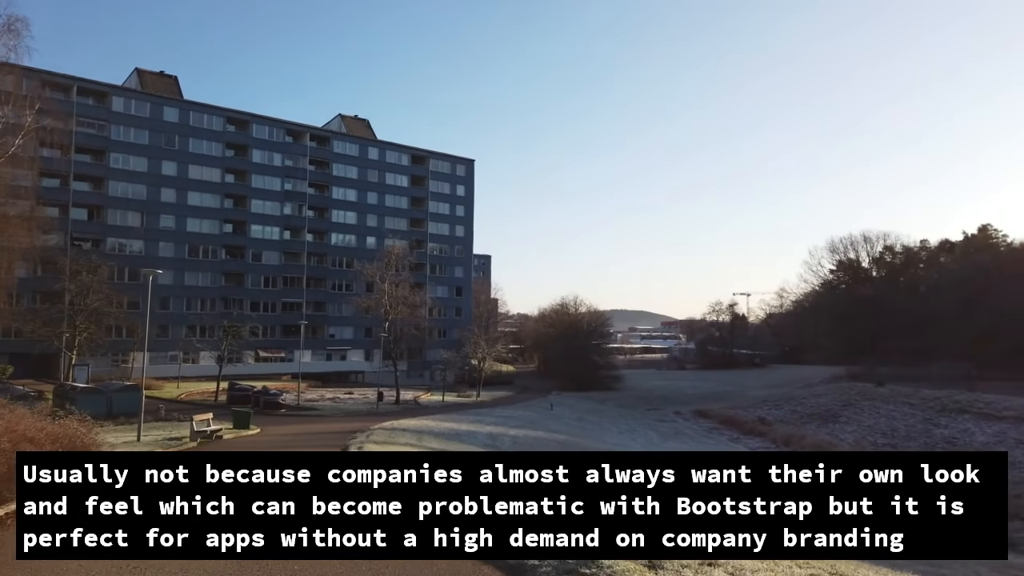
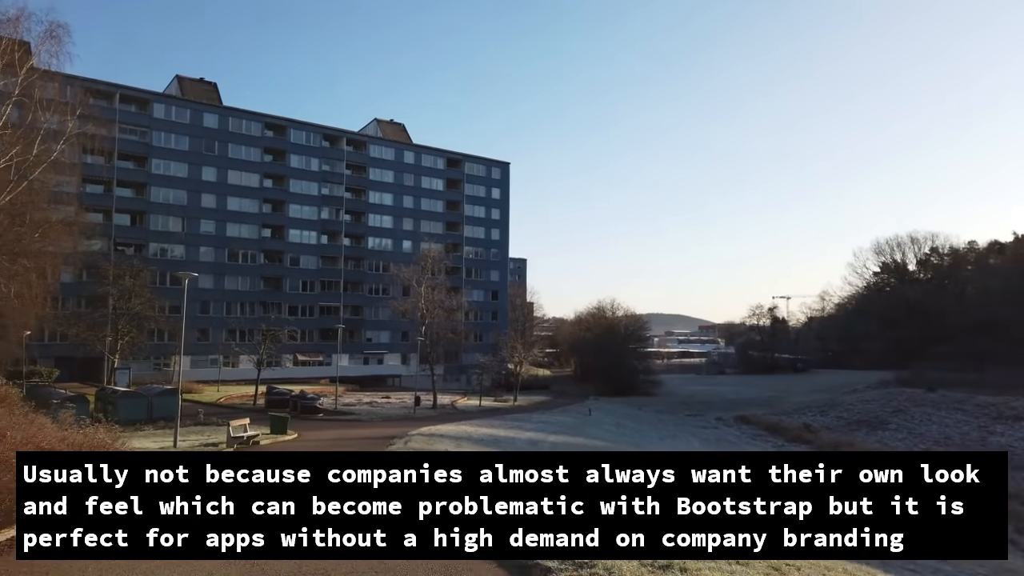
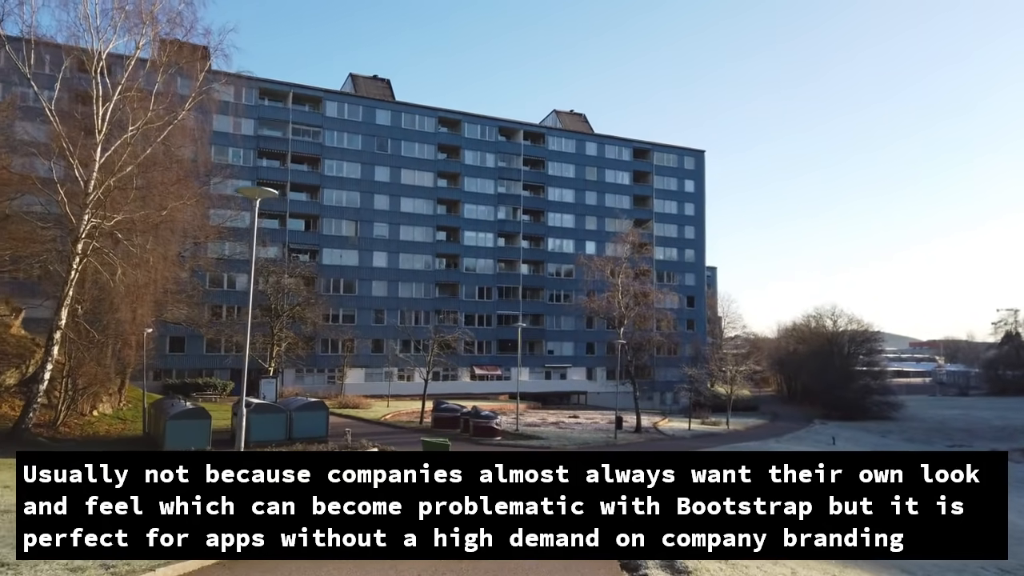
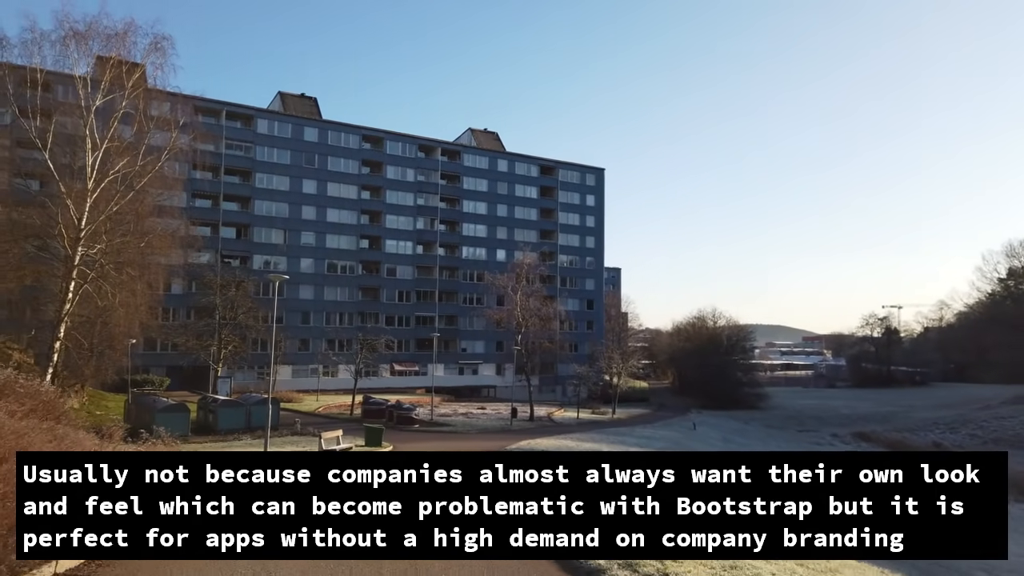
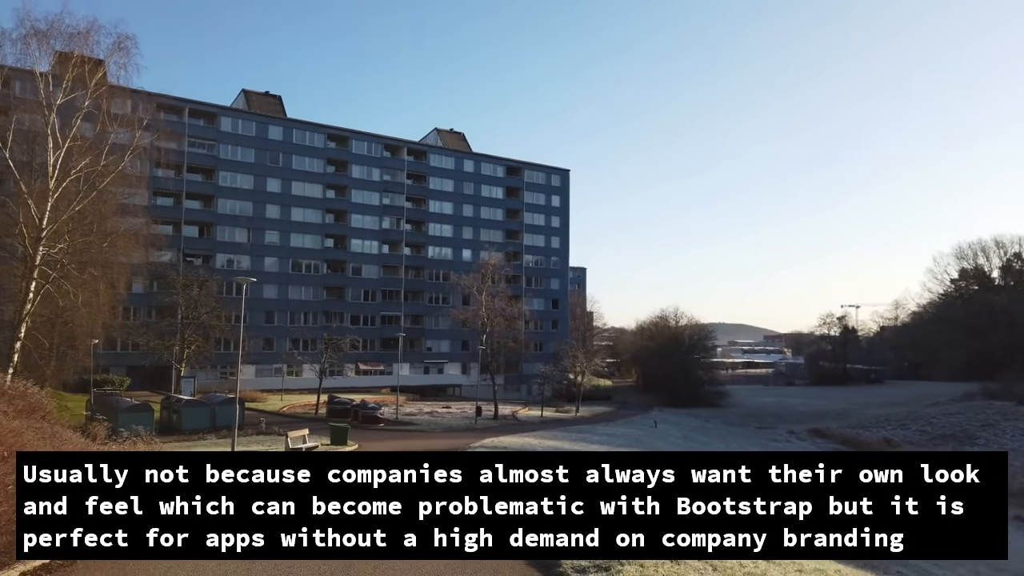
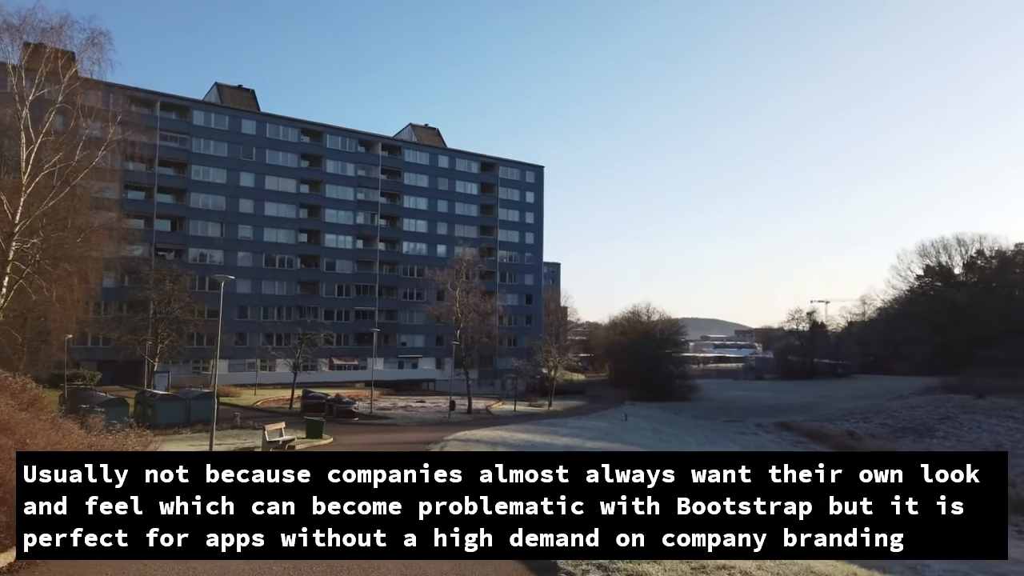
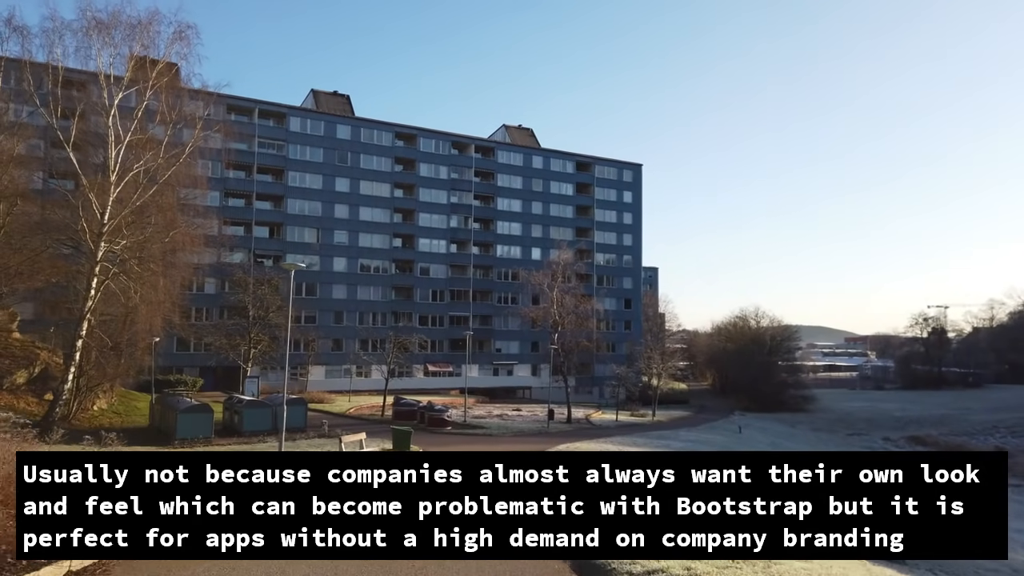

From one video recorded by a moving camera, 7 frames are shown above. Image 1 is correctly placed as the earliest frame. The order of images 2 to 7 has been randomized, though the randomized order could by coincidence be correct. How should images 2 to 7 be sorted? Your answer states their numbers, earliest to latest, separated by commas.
2, 6, 5, 4, 7, 3
